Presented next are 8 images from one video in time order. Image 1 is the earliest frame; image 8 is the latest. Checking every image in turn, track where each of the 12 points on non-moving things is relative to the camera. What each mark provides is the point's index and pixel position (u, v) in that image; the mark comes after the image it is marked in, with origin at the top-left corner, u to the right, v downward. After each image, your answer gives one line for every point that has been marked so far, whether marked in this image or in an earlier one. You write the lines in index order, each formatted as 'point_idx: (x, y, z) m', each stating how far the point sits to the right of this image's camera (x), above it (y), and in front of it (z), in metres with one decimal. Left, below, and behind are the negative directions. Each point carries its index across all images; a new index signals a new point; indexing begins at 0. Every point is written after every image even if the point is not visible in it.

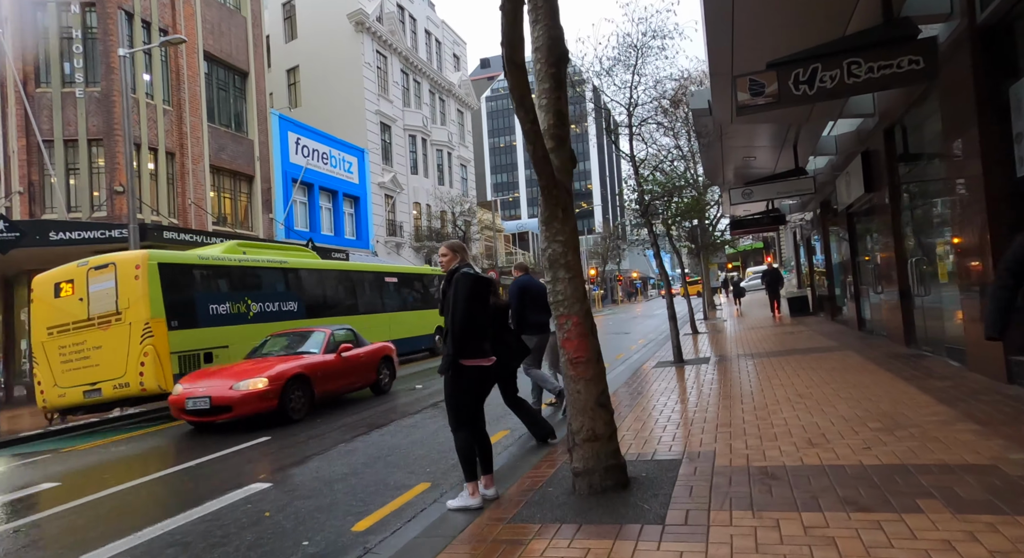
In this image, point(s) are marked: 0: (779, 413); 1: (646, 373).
0: (+2.6, -1.3, +5.9) m
1: (+2.5, -1.7, +11.1) m
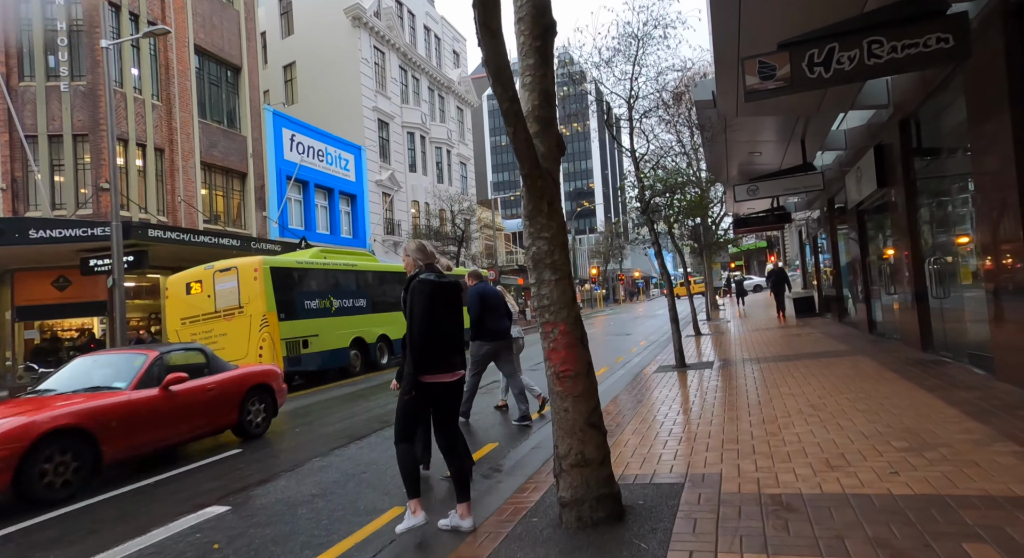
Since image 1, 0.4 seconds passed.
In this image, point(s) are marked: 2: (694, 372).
0: (+2.5, -1.3, +5.4) m
1: (+2.4, -1.7, +10.6) m
2: (+3.0, -1.5, +10.1) m
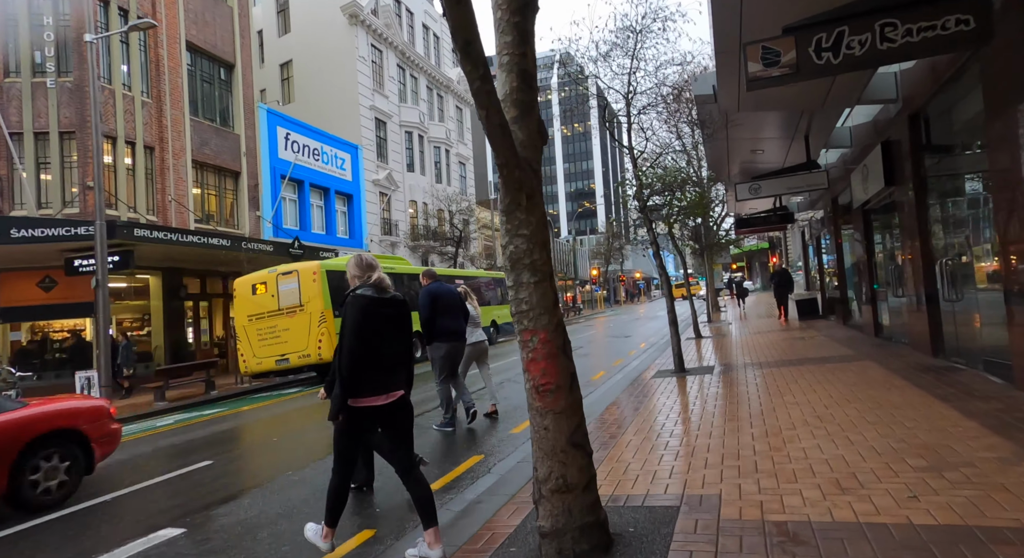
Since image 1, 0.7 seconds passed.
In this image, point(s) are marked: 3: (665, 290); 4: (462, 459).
0: (+2.4, -1.4, +5.0) m
1: (+2.2, -1.8, +10.2) m
2: (+2.9, -1.6, +9.7) m
3: (+2.8, -0.2, +11.0) m
4: (-0.5, -1.8, +6.0) m
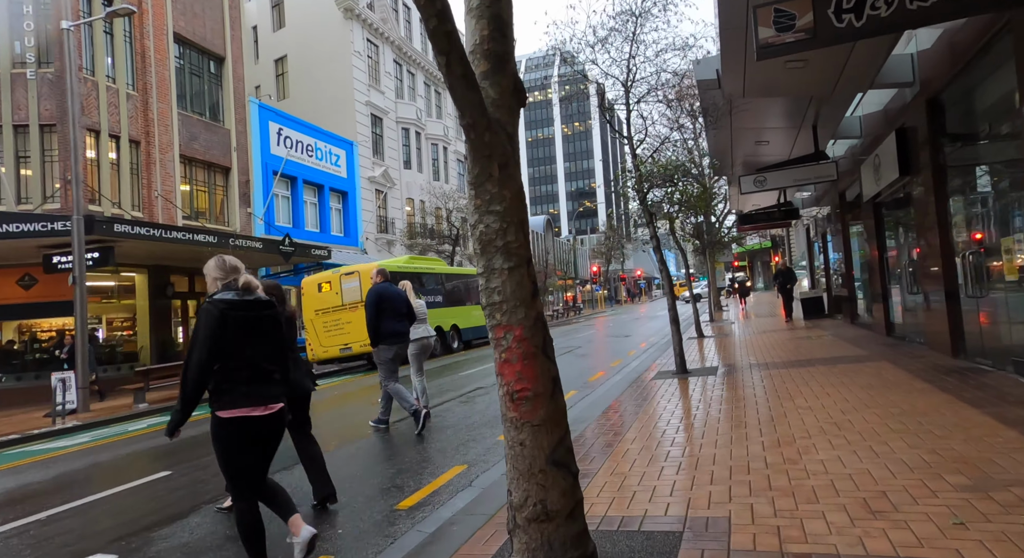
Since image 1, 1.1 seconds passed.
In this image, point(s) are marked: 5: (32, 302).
0: (+2.2, -1.3, +4.4) m
1: (+2.1, -1.7, +9.7) m
2: (+2.8, -1.5, +9.1) m
3: (+2.7, -0.1, +10.5) m
4: (-0.6, -1.7, +5.4) m
5: (-12.8, -0.6, +16.1) m
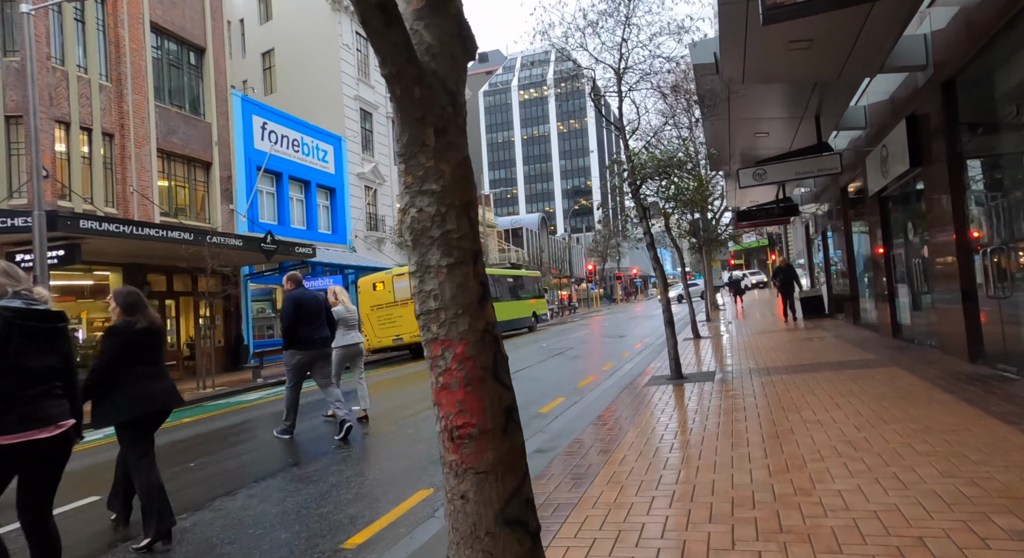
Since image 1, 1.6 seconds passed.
0: (+2.0, -1.3, +3.8) m
1: (+1.9, -1.7, +9.0) m
2: (+2.5, -1.5, +8.5) m
3: (+2.4, -0.1, +9.9) m
4: (-0.9, -1.7, +4.8) m
5: (-13.1, -0.6, +15.3) m
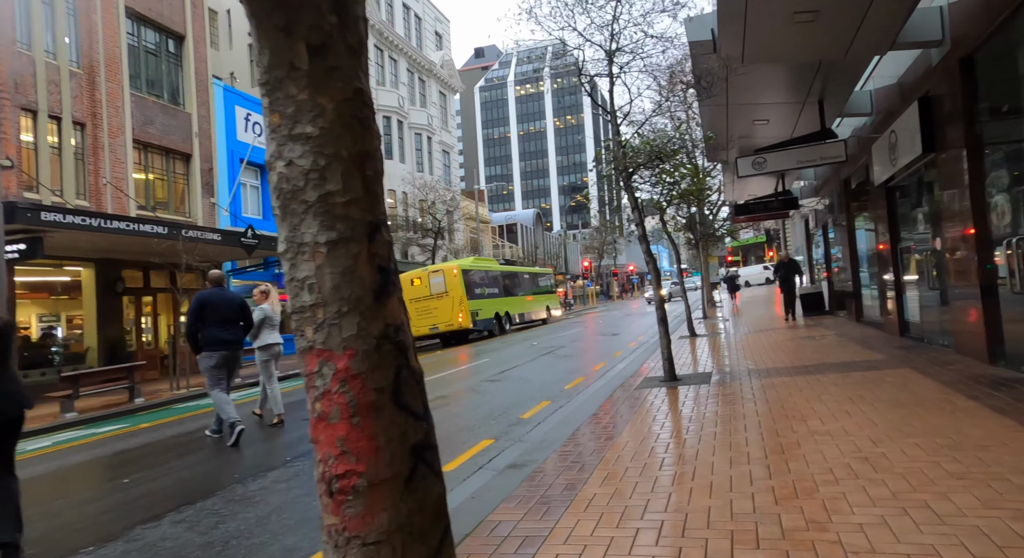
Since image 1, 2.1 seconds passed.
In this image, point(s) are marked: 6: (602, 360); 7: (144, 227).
0: (+1.8, -1.2, +3.2) m
1: (+1.6, -1.6, +8.4) m
2: (+2.3, -1.4, +7.9) m
3: (+2.2, 0.0, +9.2) m
4: (-1.1, -1.7, +4.1) m
5: (-13.4, -0.5, +14.6) m
6: (+1.9, -1.8, +13.1) m
7: (-8.9, +1.2, +14.5) m
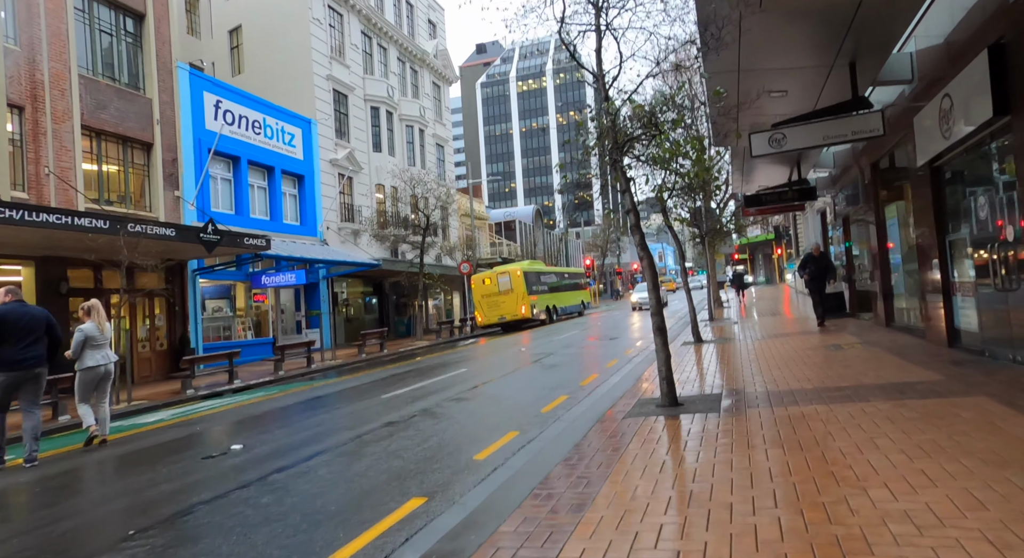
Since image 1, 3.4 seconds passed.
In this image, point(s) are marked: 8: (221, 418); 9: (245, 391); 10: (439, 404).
0: (+1.3, -1.2, +1.5) m
1: (+1.2, -1.6, +6.7) m
2: (+1.8, -1.4, +6.2) m
3: (+1.7, 0.0, +7.5) m
4: (-1.6, -1.7, +2.5) m
5: (-13.8, -0.5, +13.1) m
6: (+1.5, -1.8, +11.4) m
7: (-9.3, +1.2, +12.9) m
8: (-5.4, -2.6, +11.1) m
9: (-6.7, -2.8, +15.1) m
10: (-1.0, -1.8, +8.5) m
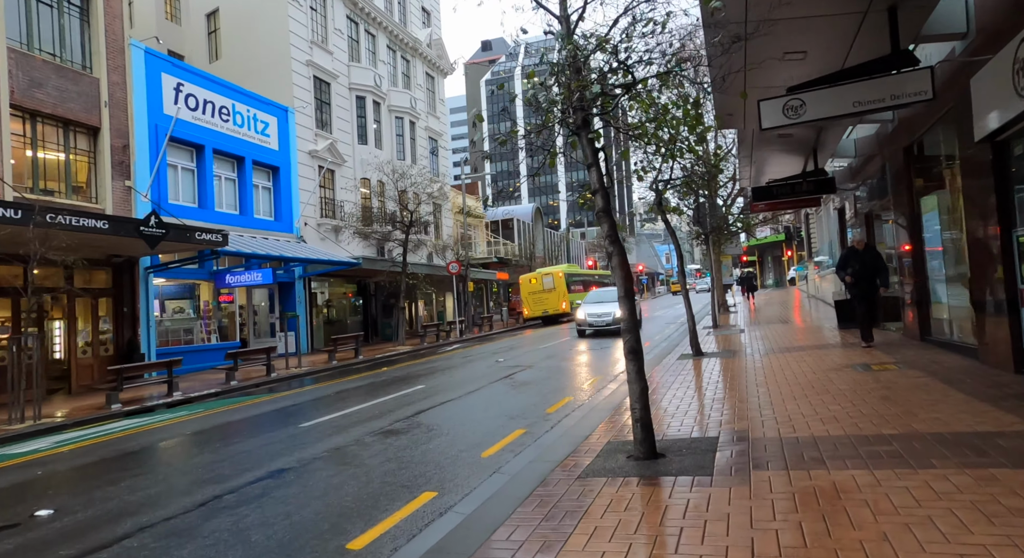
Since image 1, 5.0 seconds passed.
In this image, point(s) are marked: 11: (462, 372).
0: (+0.5, -1.3, -0.4) m
1: (+0.5, -1.6, +4.9) m
2: (+1.1, -1.5, +4.3) m
3: (+1.1, -0.1, +5.7) m
4: (-2.3, -1.7, +0.7) m
5: (-14.4, -0.4, +11.4) m
6: (+0.9, -1.8, +9.6) m
7: (-9.8, +1.3, +11.1) m
8: (-6.0, -2.5, +9.3) m
9: (-7.3, -2.8, +13.4) m
10: (-1.7, -1.8, +6.7) m
11: (-1.2, -2.1, +13.7) m
